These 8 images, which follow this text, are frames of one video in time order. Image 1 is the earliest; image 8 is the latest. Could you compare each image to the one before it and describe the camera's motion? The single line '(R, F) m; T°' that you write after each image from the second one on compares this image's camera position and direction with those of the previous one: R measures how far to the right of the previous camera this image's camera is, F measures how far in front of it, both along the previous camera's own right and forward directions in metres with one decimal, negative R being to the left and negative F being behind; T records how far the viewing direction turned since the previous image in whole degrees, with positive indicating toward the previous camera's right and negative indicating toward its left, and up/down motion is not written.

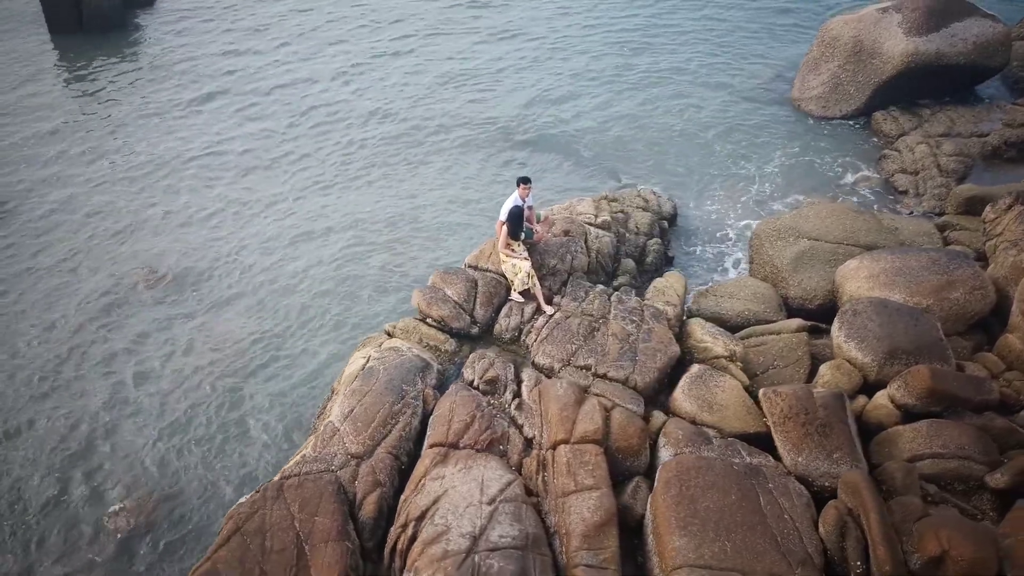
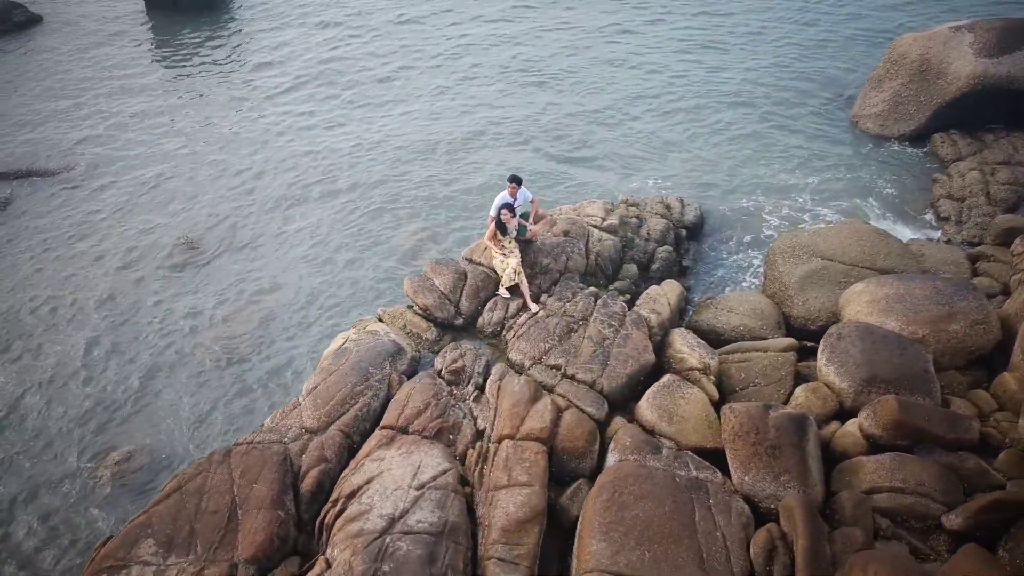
(+1.7, -0.1) m; -7°
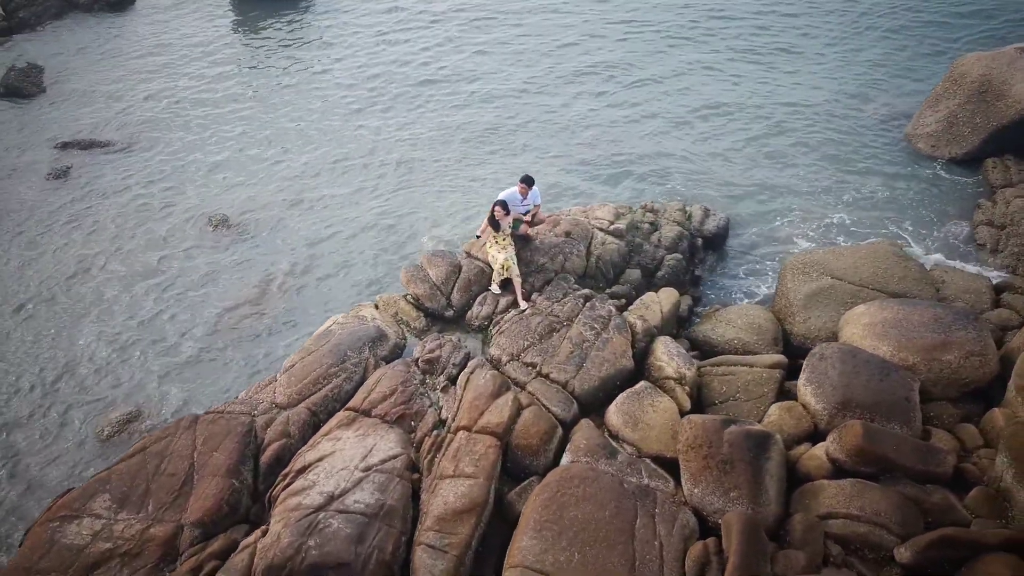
(+1.5, -0.1) m; -6°
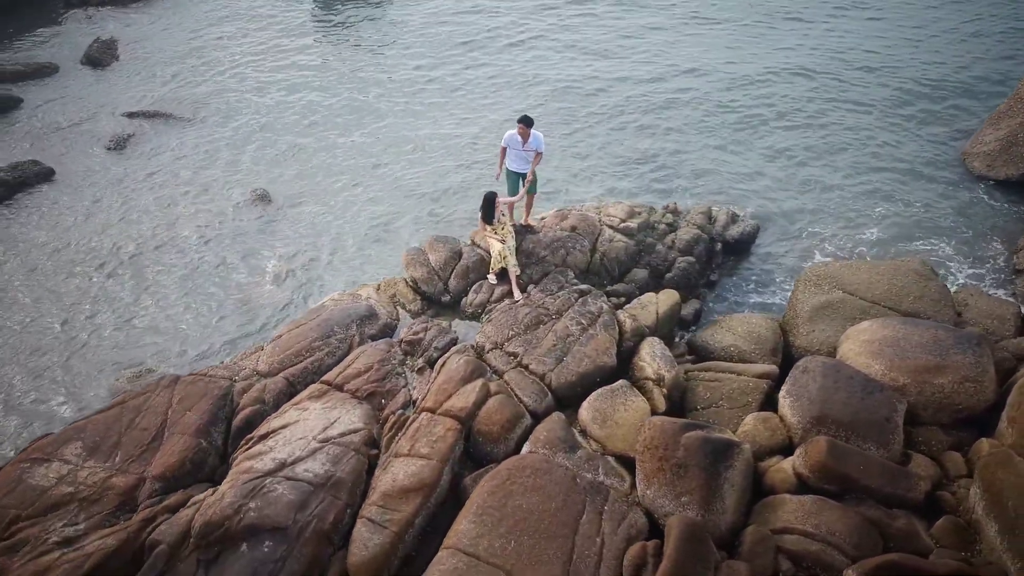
(+1.5, 0.0) m; -6°
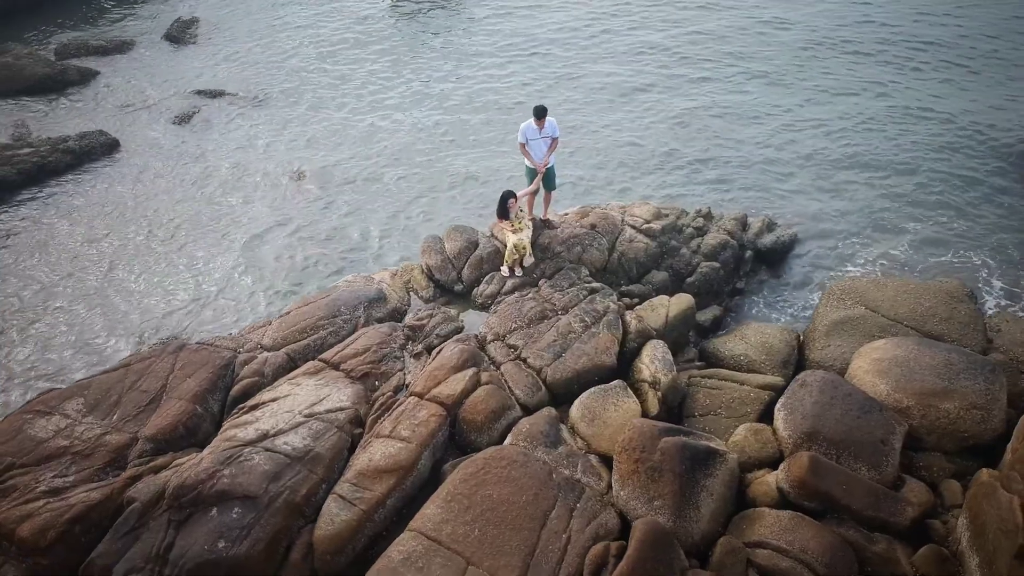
(+1.1, 0.0) m; -5°
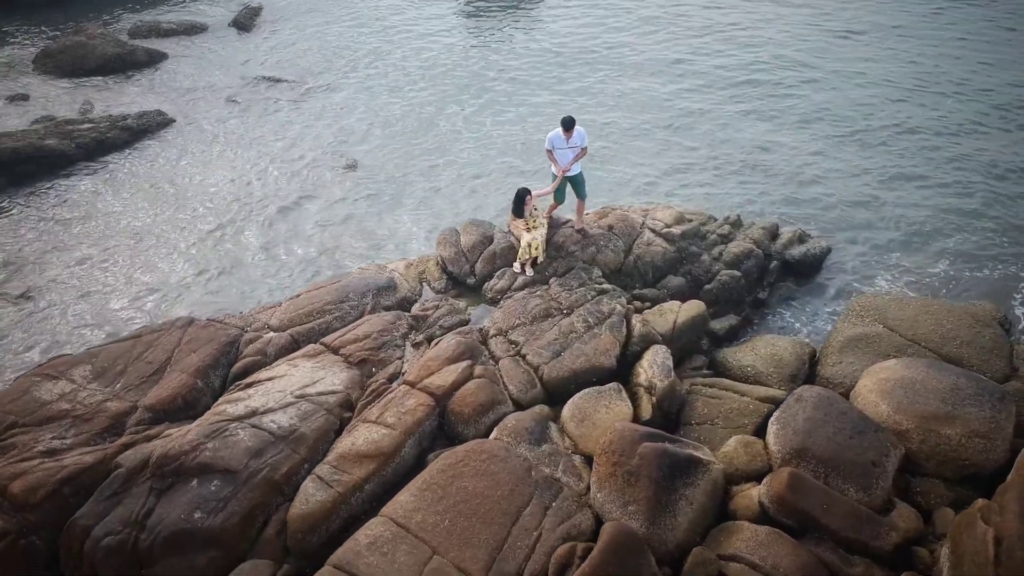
(+1.0, 0.0) m; -5°
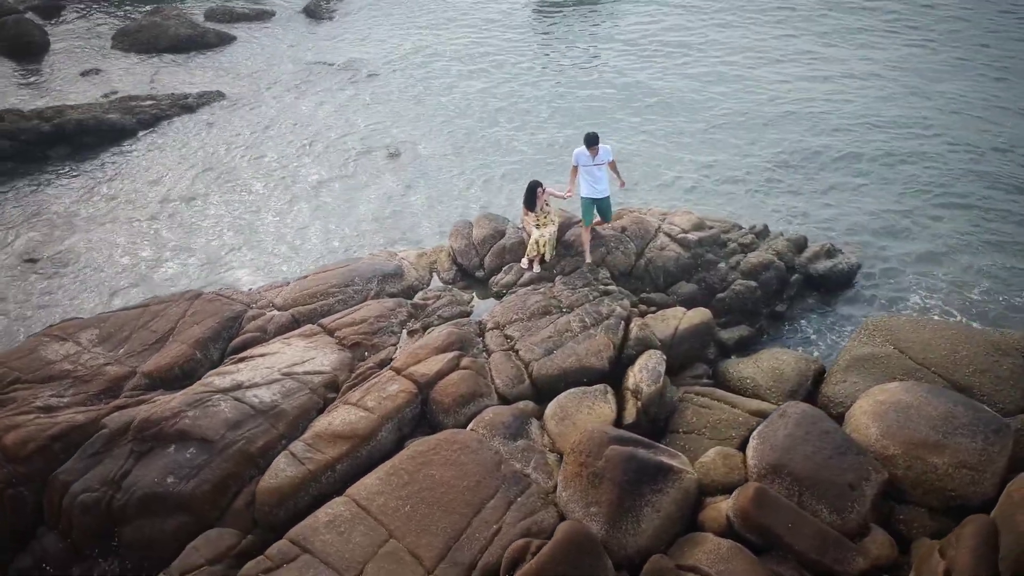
(+1.2, 0.0) m; -5°
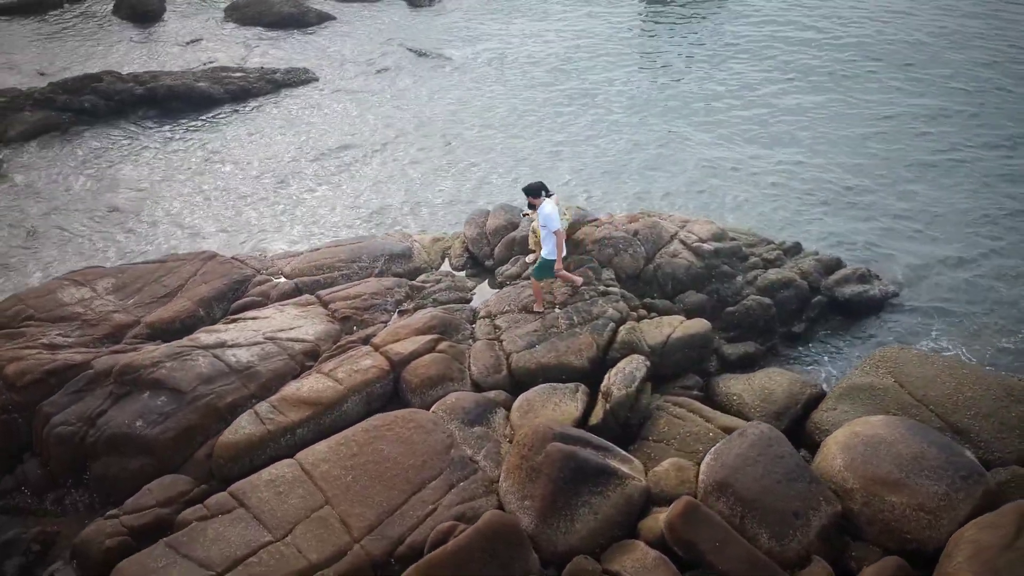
(+1.9, 0.0) m; -8°
